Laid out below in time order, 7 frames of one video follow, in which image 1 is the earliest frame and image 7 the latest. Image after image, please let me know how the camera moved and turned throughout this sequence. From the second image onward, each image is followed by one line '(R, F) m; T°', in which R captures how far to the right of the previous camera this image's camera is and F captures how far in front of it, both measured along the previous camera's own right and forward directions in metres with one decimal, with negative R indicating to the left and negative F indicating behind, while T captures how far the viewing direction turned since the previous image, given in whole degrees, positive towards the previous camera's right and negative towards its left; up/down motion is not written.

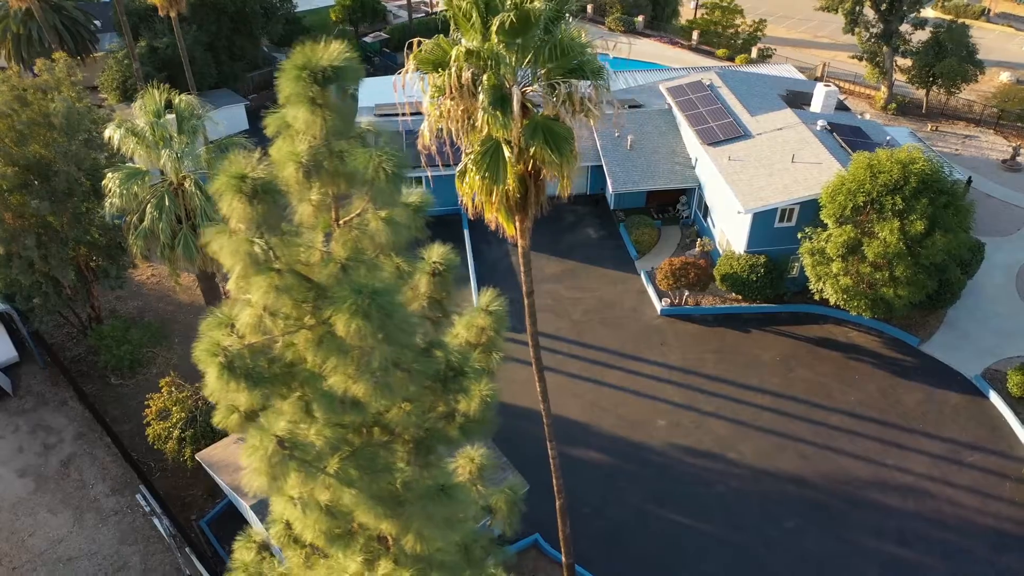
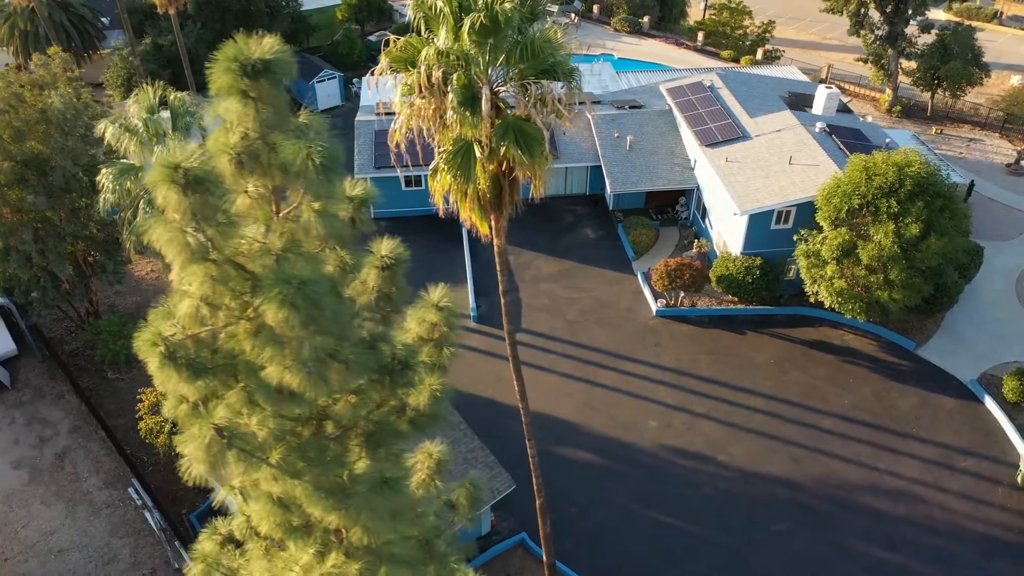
(+0.5, 0.0) m; -1°
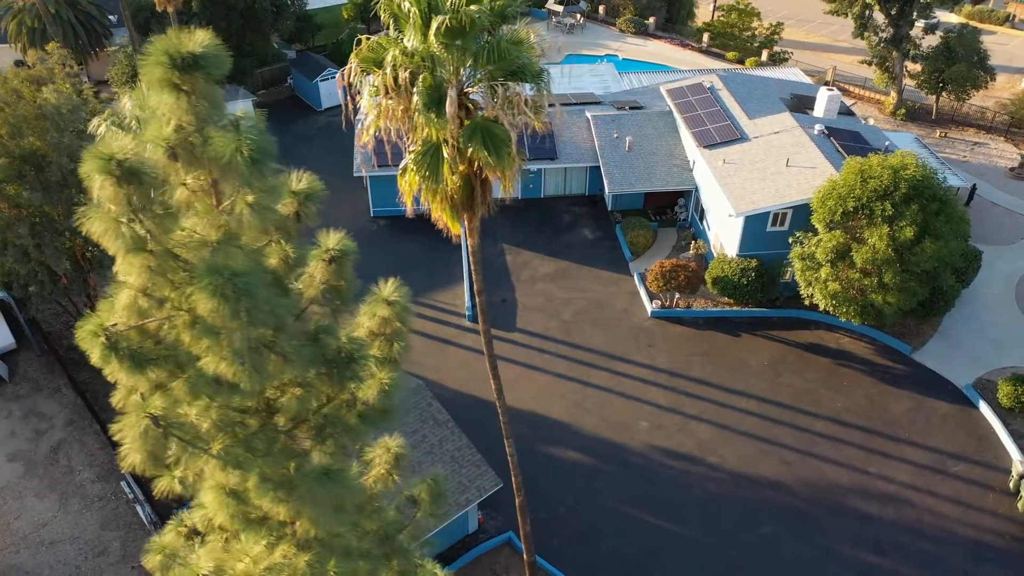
(+0.6, 0.0) m; -1°
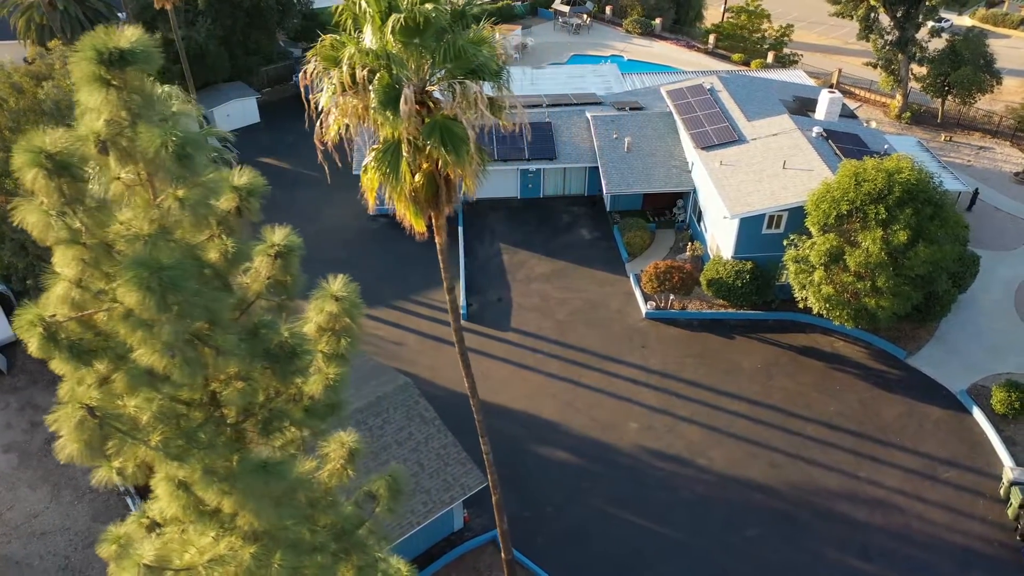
(+0.6, 0.0) m; -1°
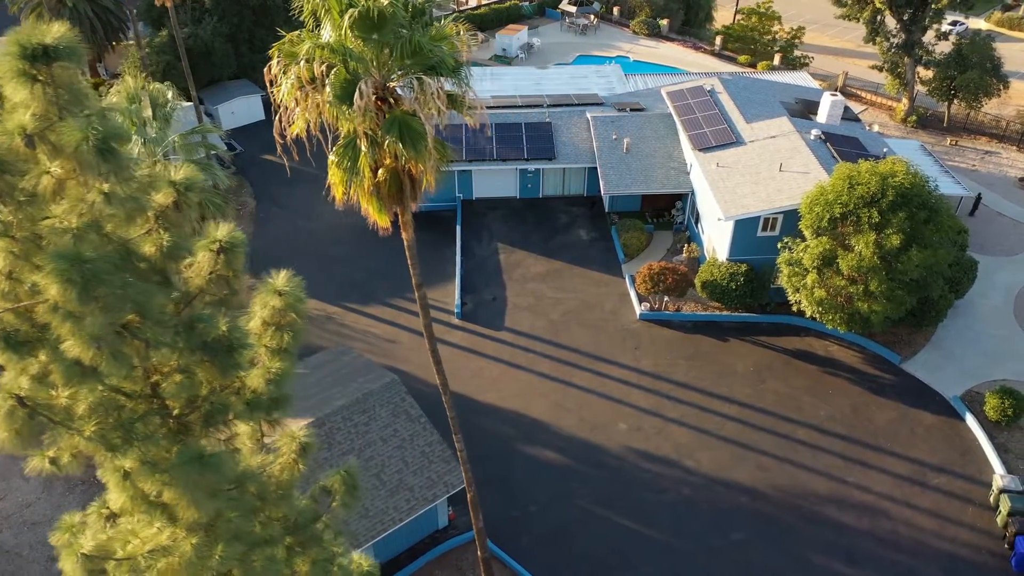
(+0.7, 0.0) m; -1°
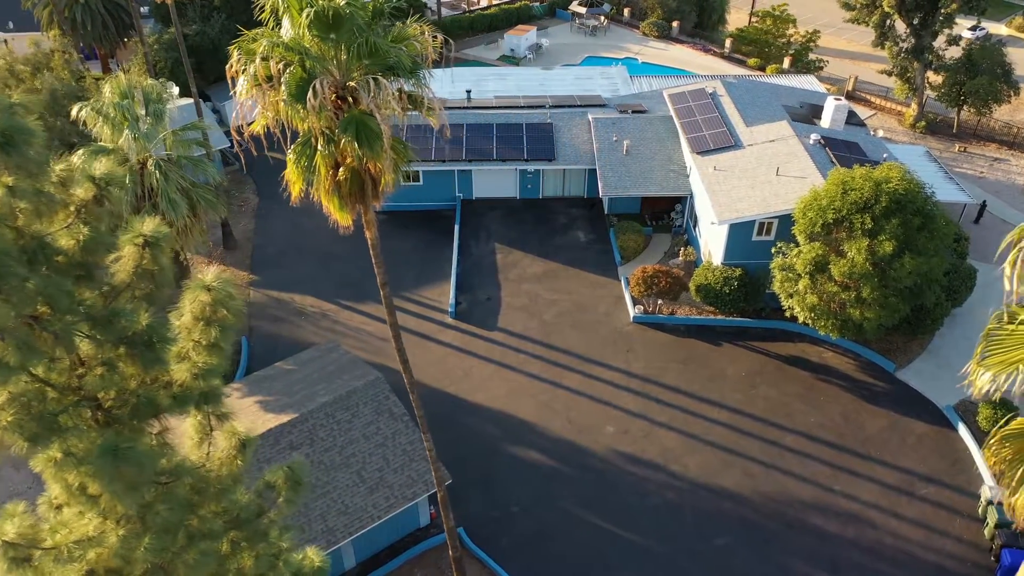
(+0.9, 0.0) m; -1°
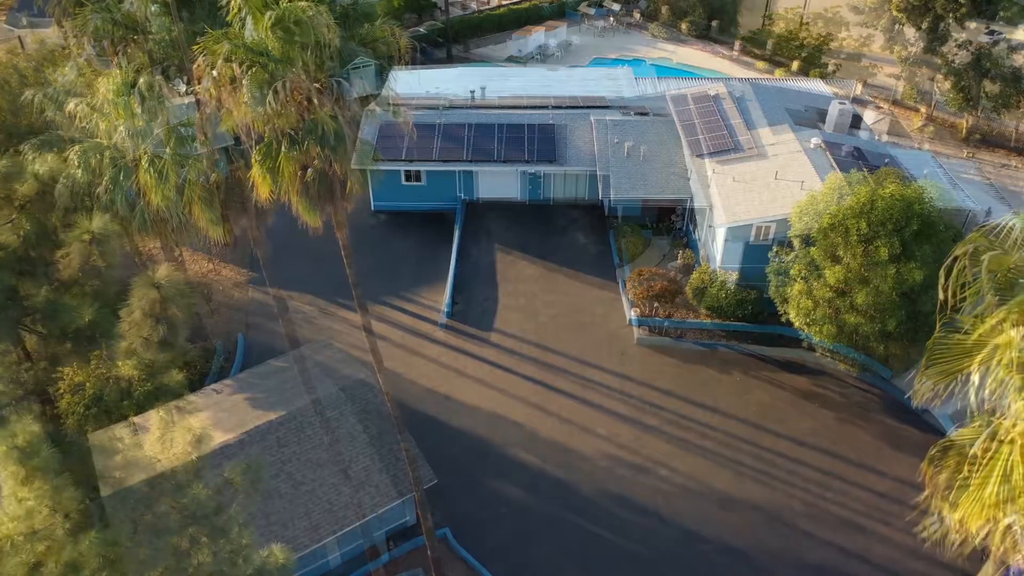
(+1.7, +2.1) m; -3°
